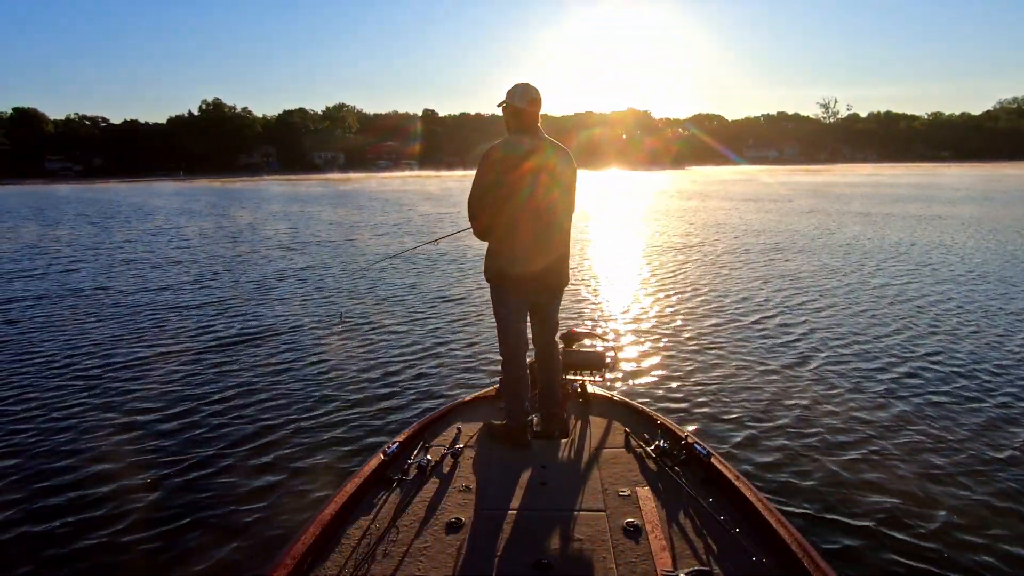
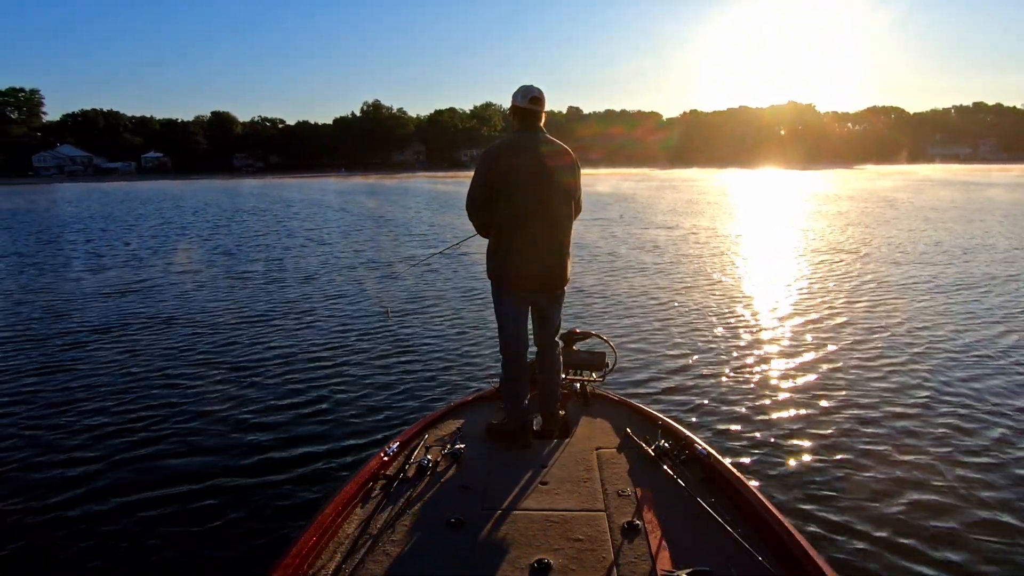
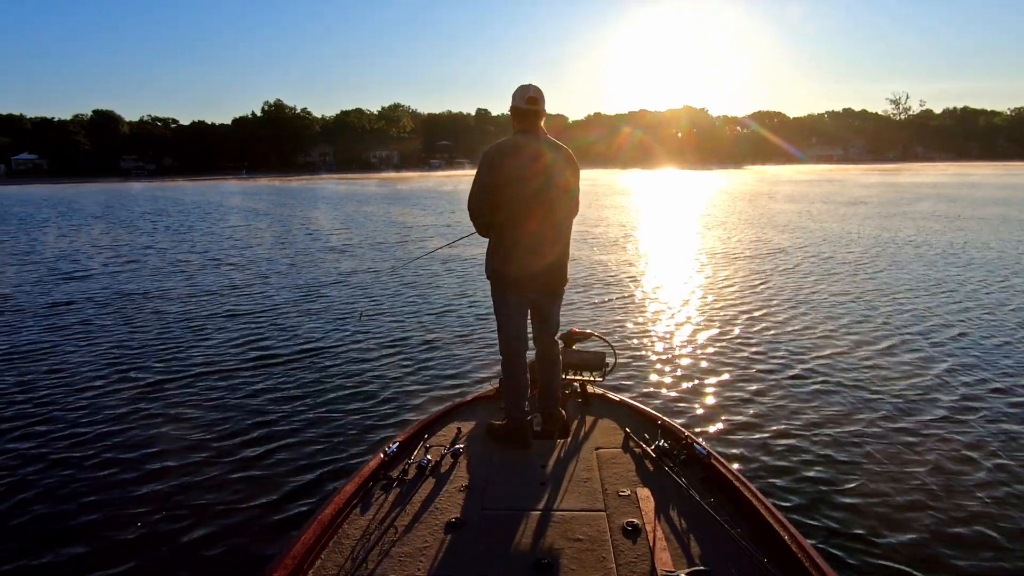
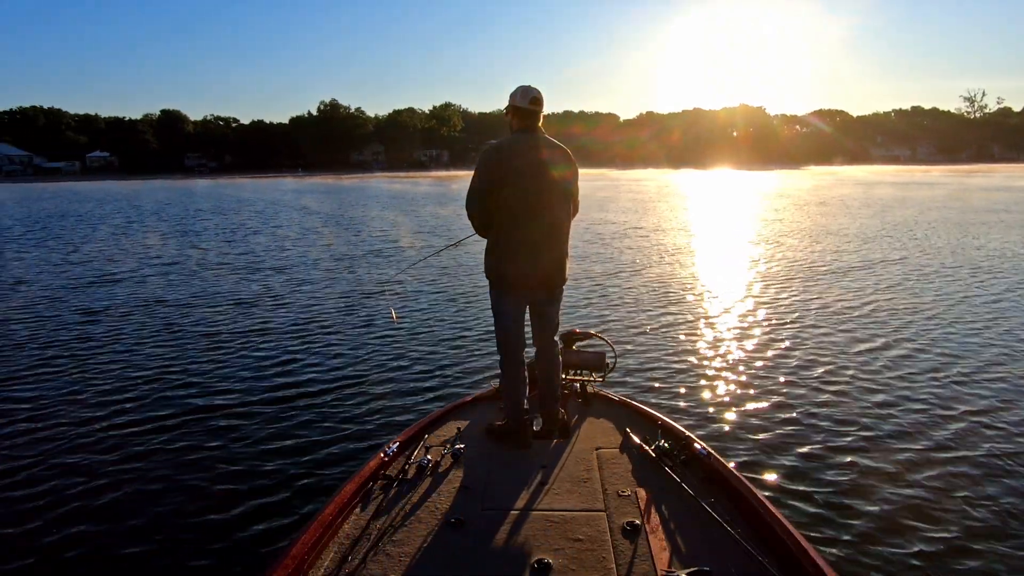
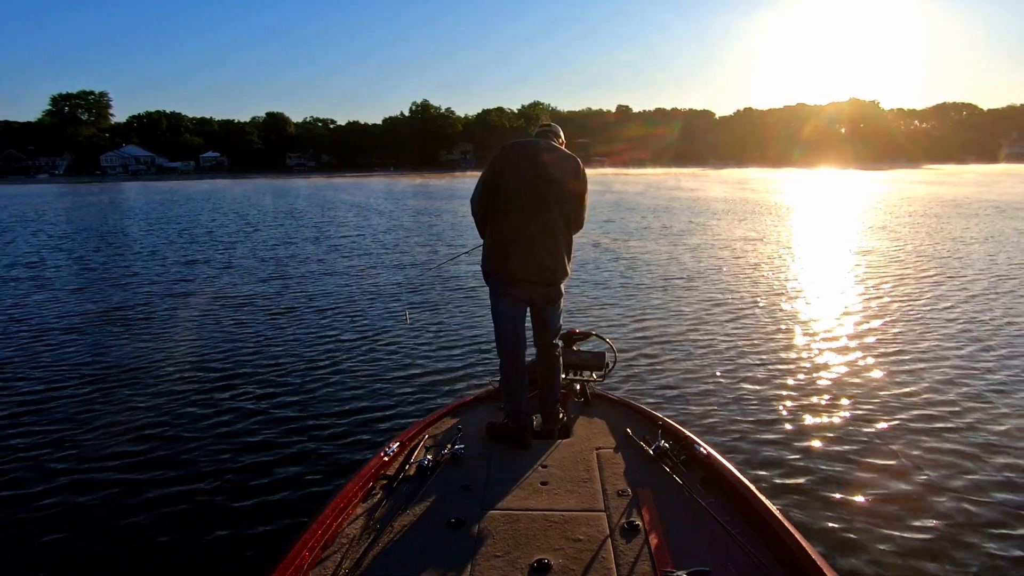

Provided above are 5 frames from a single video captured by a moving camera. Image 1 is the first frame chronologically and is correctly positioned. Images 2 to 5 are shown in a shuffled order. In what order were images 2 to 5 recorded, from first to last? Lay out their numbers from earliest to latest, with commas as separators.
3, 4, 2, 5
